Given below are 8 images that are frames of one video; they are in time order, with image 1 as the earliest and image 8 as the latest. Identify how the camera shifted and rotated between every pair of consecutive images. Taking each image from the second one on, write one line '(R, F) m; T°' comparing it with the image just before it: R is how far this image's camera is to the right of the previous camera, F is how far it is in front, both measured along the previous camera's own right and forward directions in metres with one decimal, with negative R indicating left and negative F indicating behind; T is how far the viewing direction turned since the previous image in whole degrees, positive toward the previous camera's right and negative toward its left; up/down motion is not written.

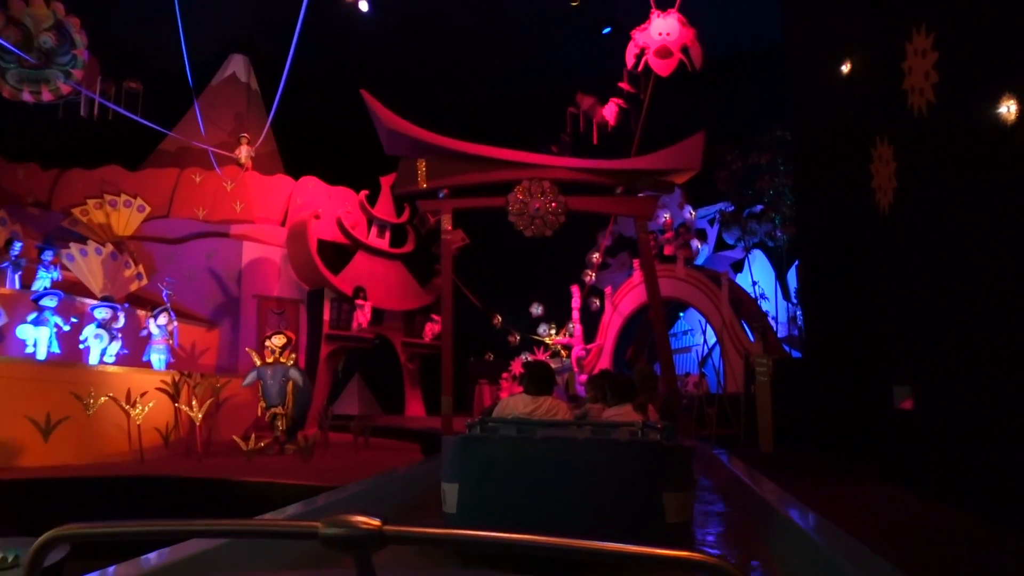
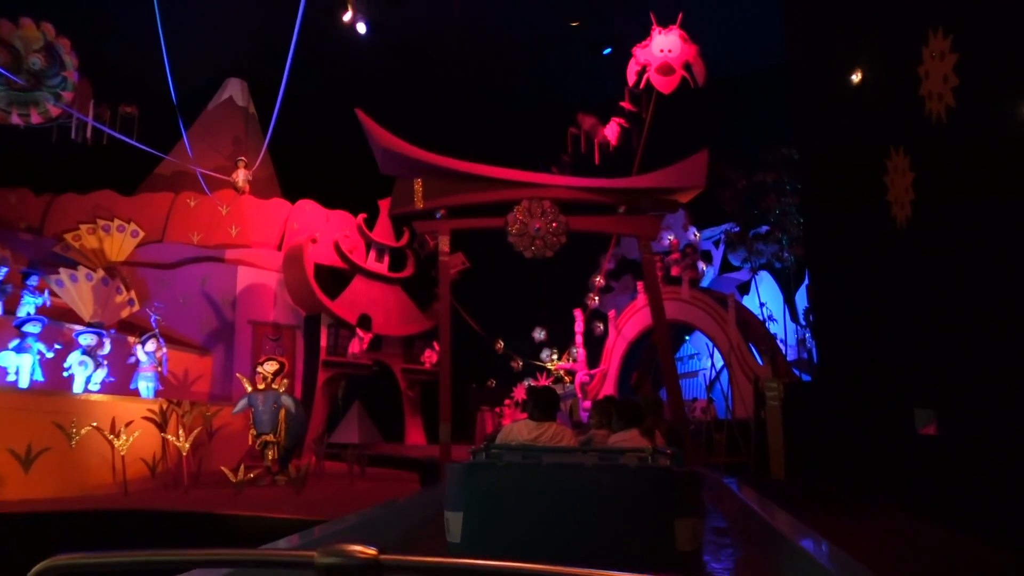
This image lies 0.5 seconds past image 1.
(0.0, +0.3) m; 0°
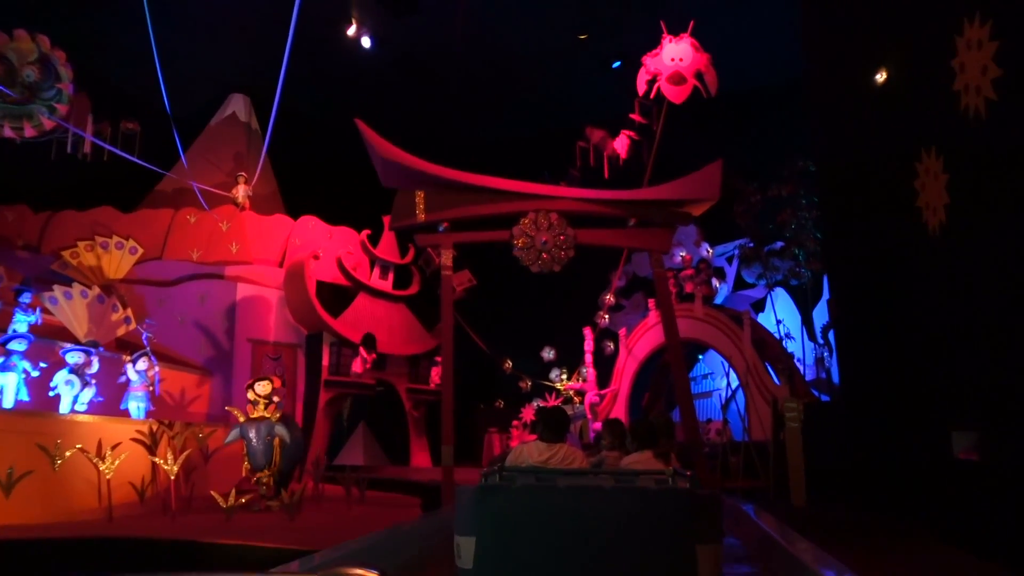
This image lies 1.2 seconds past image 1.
(0.0, +0.4) m; -1°
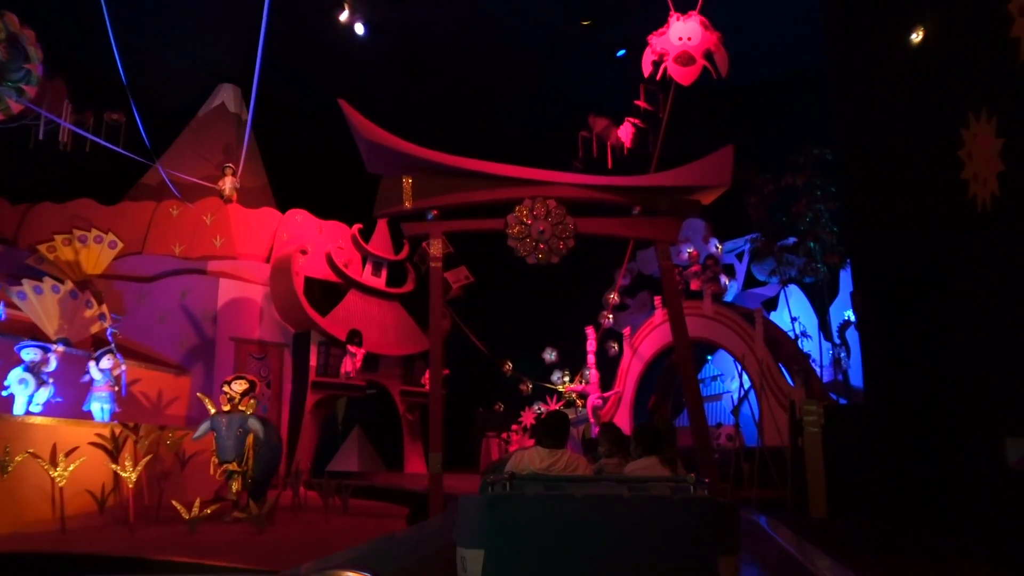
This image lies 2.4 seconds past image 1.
(+0.1, +0.7) m; 0°
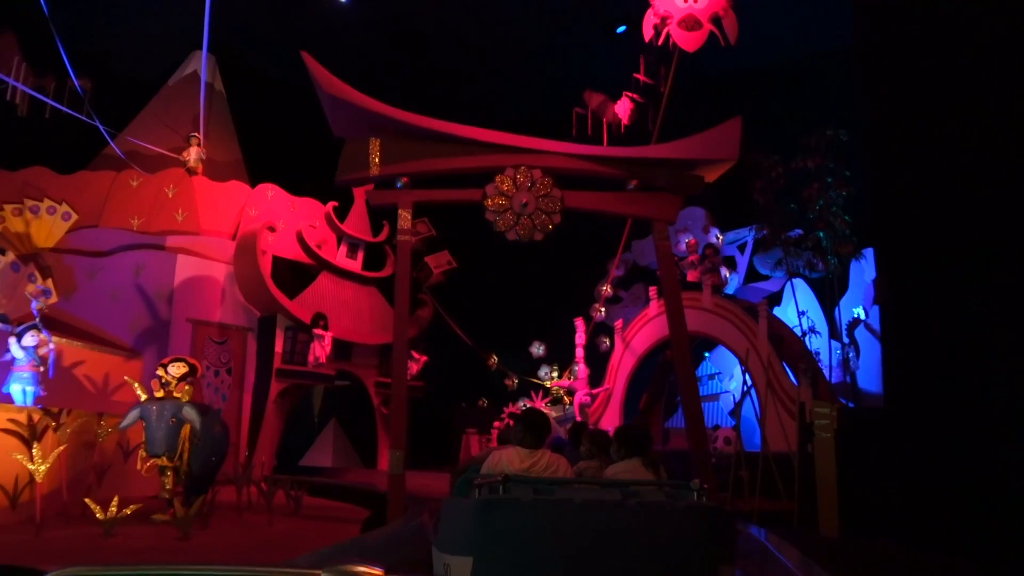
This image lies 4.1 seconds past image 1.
(+0.2, +0.9) m; 0°
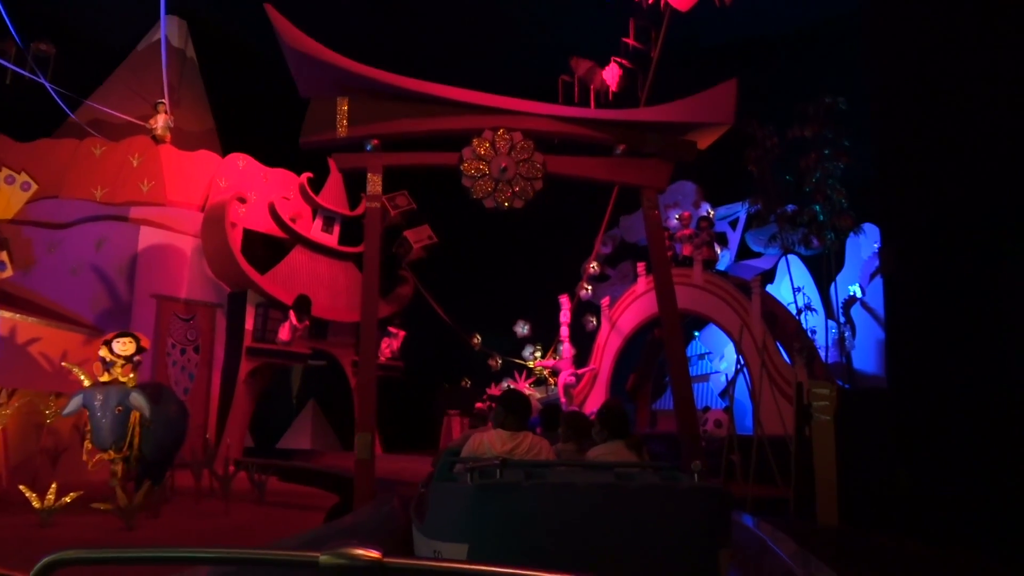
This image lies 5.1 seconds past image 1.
(+0.1, +0.5) m; +1°
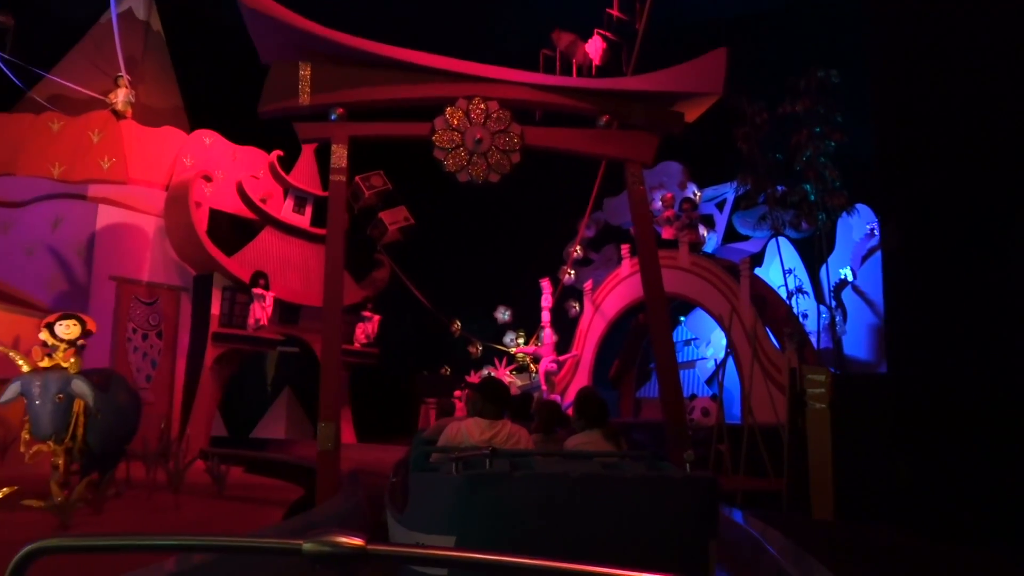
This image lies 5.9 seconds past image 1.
(+0.1, +0.4) m; +1°
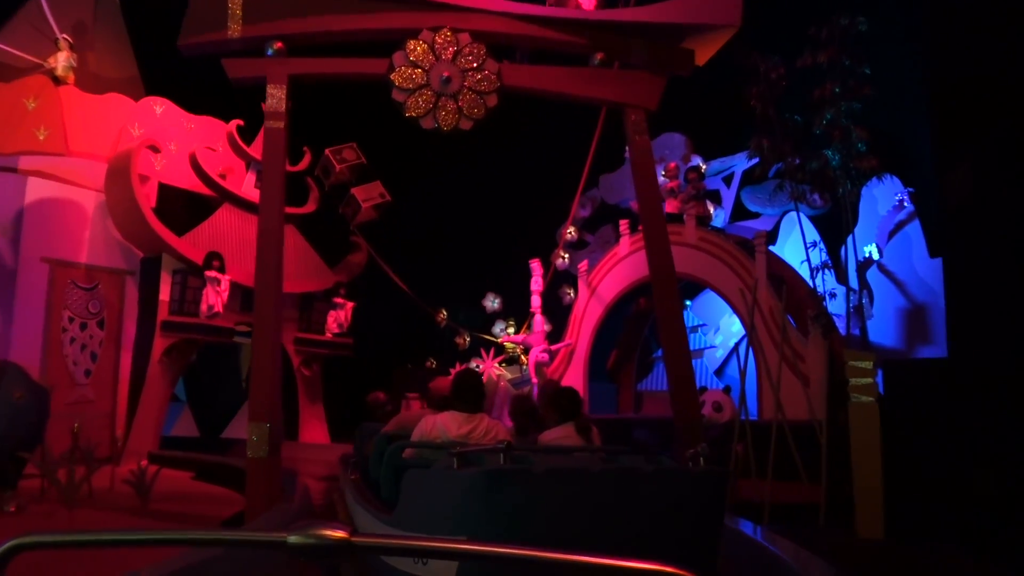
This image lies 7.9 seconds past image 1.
(+0.1, +1.1) m; 0°
